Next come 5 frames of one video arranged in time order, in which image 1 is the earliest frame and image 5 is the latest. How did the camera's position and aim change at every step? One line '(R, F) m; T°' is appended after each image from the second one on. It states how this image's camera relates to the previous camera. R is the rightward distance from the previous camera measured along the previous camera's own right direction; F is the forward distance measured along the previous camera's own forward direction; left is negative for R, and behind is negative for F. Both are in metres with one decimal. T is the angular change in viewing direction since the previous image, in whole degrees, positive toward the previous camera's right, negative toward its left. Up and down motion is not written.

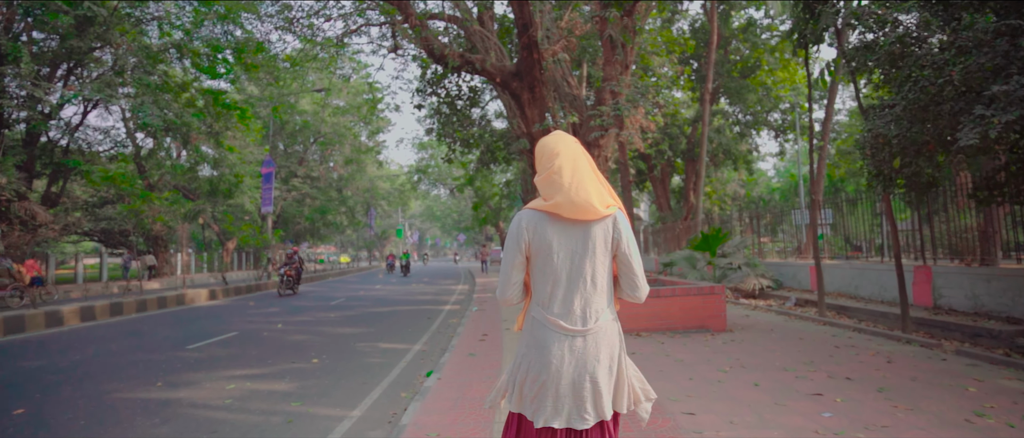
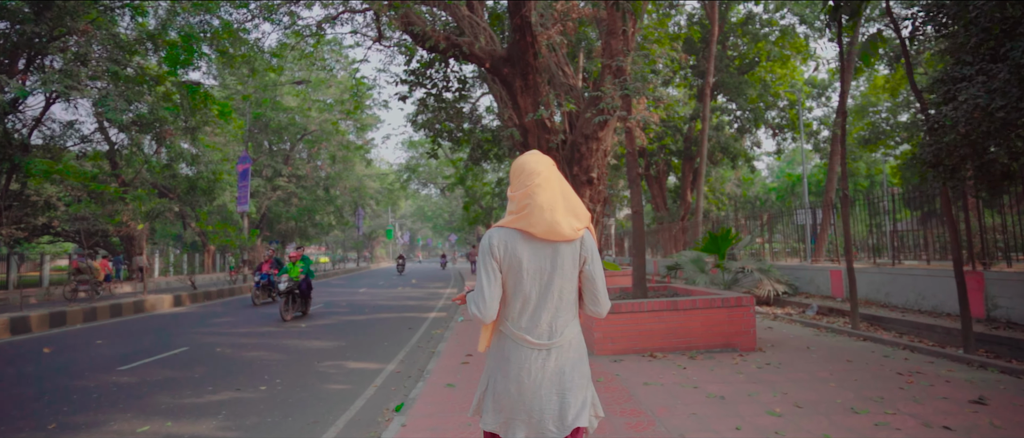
(0.0, +1.1) m; +1°
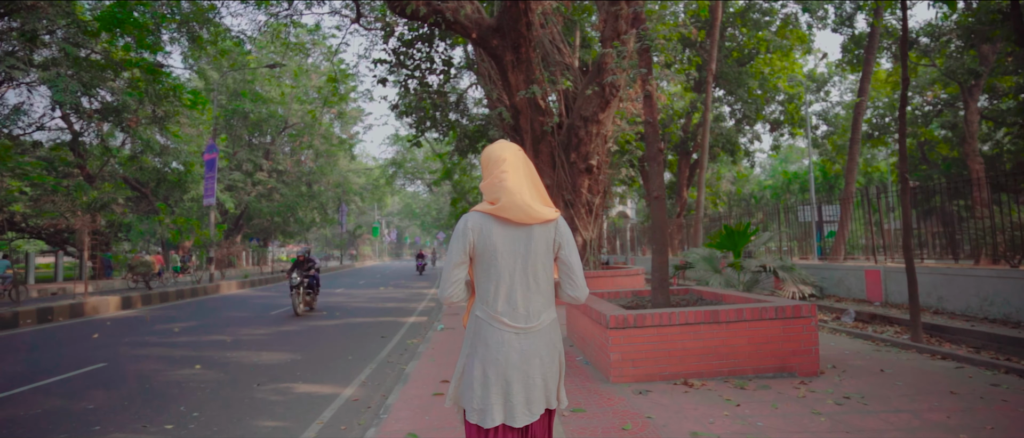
(0.0, +1.4) m; +1°
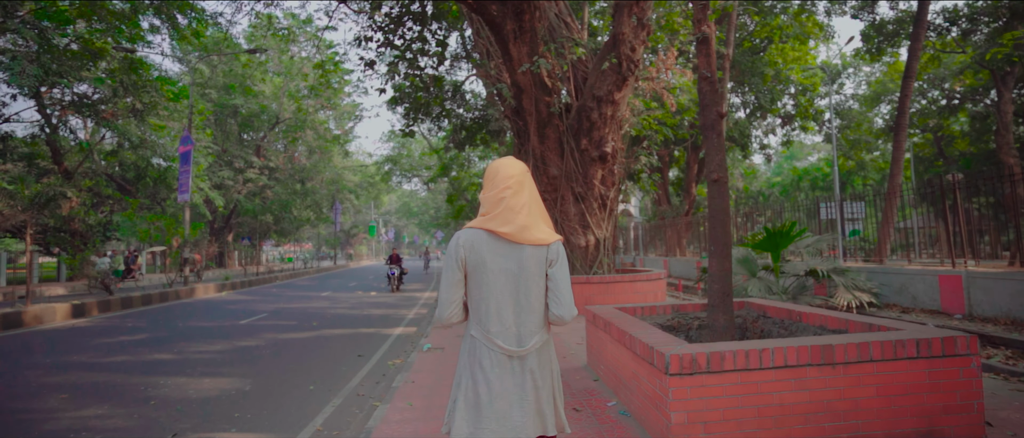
(0.0, +1.5) m; 0°
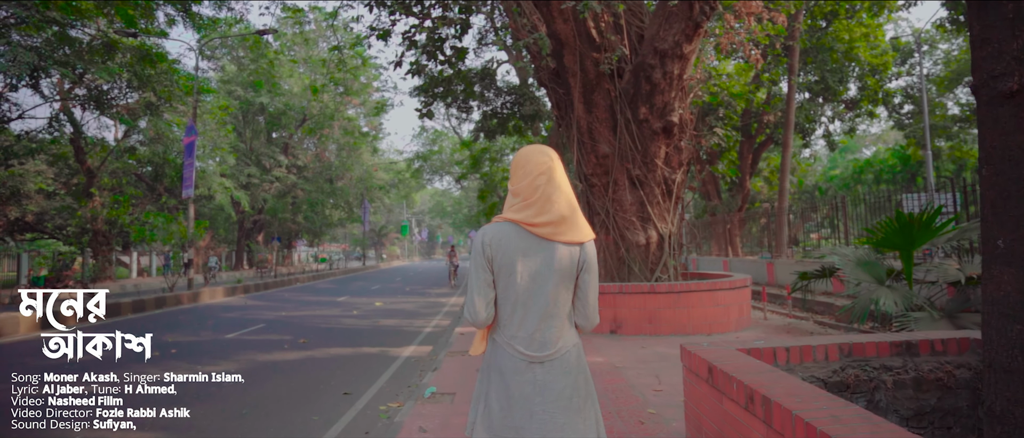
(0.0, +2.1) m; -3°
